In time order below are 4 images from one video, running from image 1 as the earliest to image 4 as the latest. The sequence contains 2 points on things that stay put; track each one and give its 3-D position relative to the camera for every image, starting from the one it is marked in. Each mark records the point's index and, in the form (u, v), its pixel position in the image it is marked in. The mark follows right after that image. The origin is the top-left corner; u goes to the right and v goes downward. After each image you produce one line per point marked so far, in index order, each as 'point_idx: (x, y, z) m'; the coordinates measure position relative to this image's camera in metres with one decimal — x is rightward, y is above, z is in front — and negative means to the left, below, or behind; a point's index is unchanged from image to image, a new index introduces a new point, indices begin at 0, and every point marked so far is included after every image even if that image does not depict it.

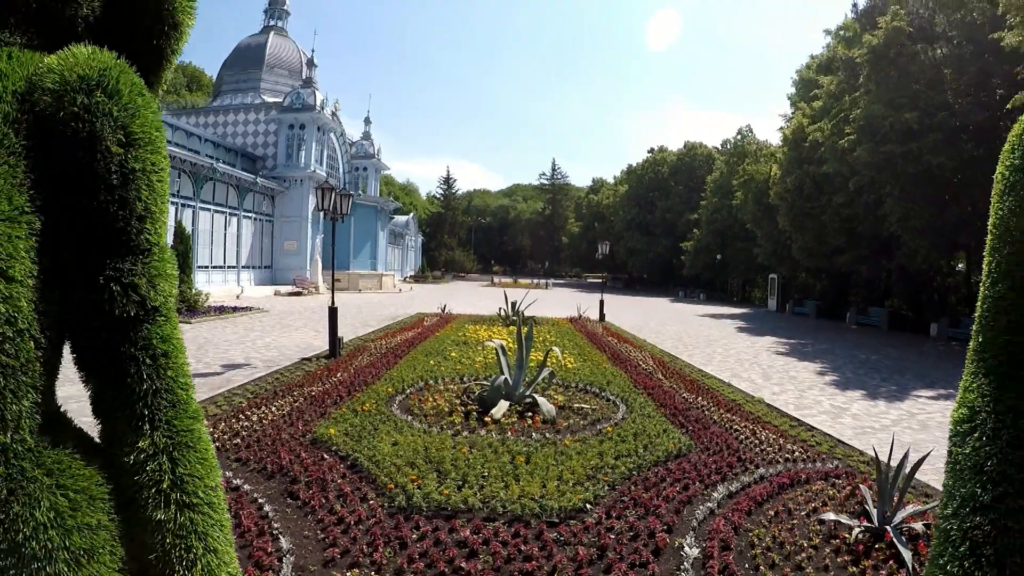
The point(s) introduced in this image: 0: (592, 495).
0: (+0.5, -1.2, +3.7) m
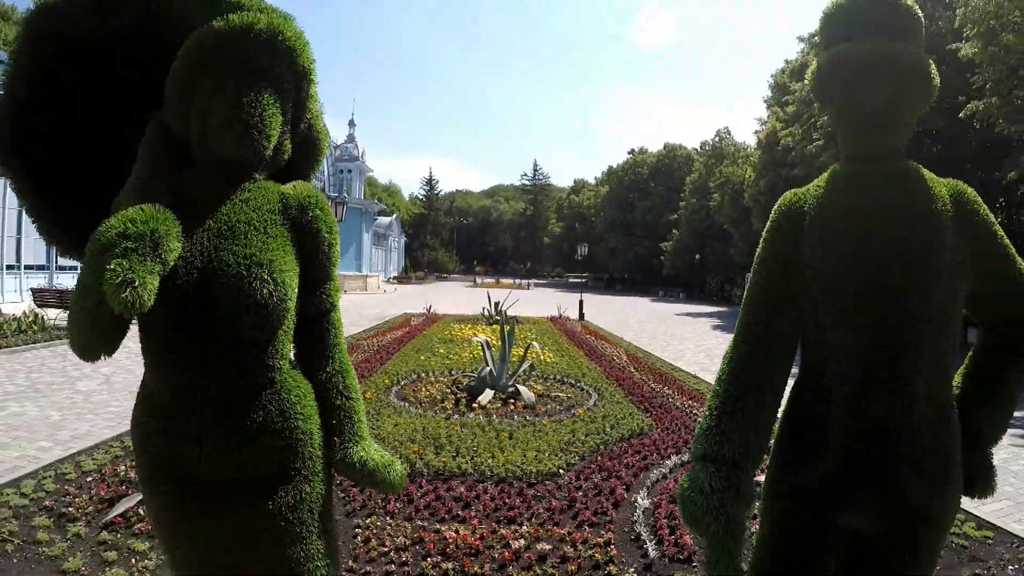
0: (+0.4, -1.2, +4.4) m
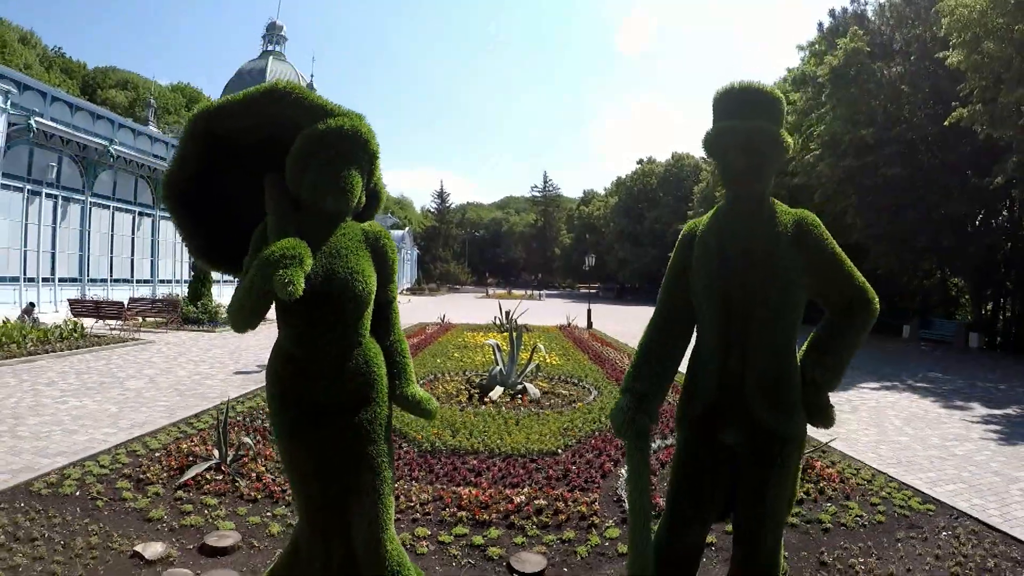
0: (+0.4, -1.3, +5.2) m
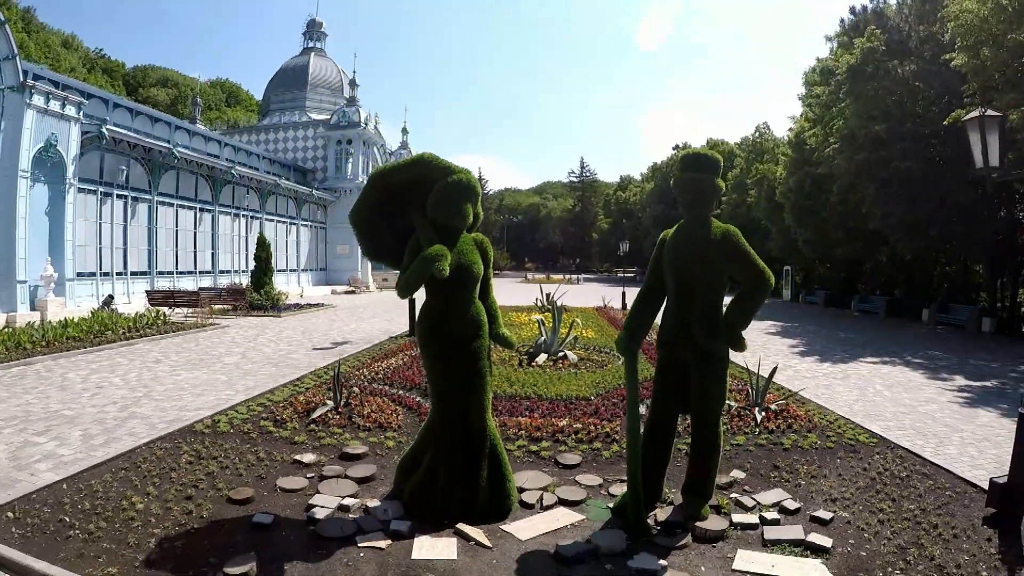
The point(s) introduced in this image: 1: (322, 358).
0: (+0.9, -1.1, +6.8) m
1: (-3.8, -1.4, +12.6) m
